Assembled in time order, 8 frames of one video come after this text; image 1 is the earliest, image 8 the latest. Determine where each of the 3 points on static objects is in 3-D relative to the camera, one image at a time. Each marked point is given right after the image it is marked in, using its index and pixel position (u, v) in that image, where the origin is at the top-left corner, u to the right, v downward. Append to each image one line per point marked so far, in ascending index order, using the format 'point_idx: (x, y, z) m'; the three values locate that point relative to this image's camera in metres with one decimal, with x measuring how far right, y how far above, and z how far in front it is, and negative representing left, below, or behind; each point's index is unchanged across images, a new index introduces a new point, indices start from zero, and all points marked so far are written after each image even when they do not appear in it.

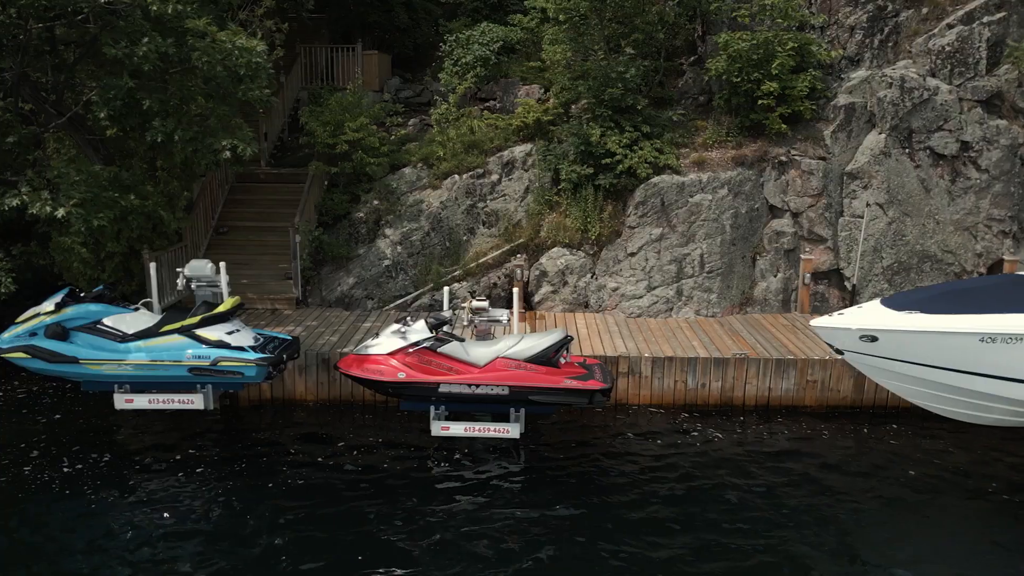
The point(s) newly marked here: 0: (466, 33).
0: (-2.1, +11.3, +11.9) m
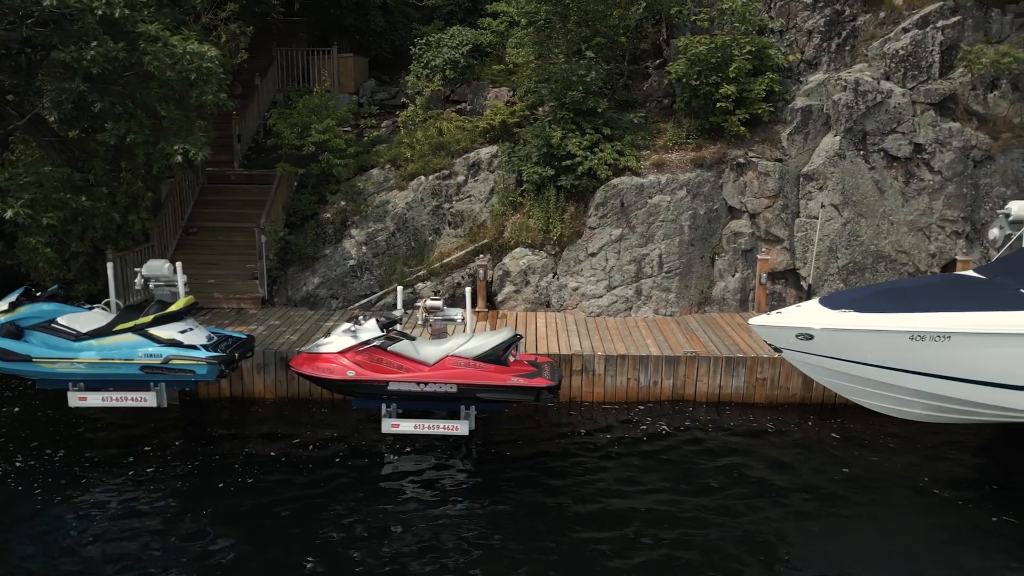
0: (-3.5, +11.3, +12.1) m
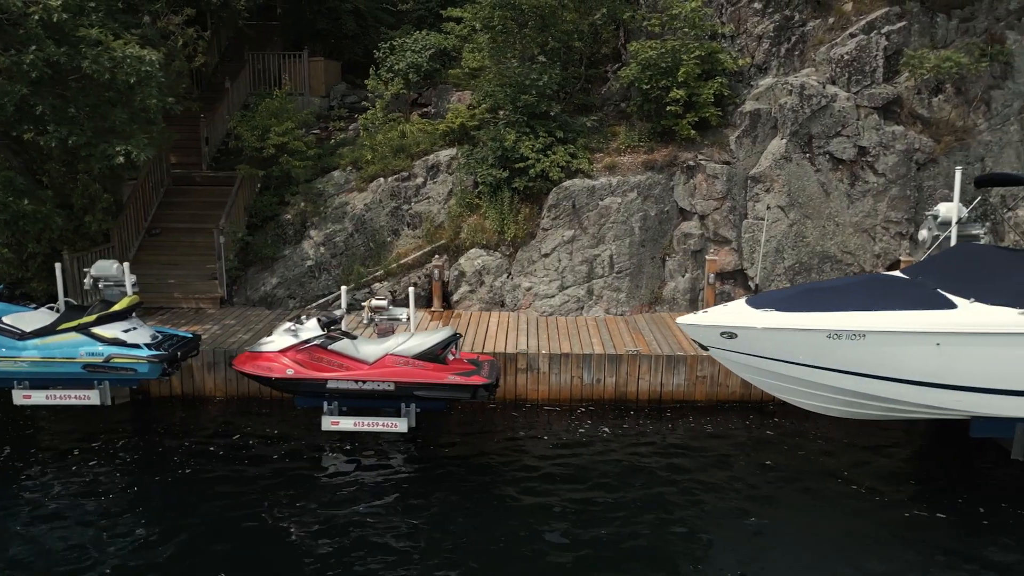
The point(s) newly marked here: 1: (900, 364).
0: (-5.2, +11.3, +12.3) m
1: (+8.7, -1.7, +6.0) m
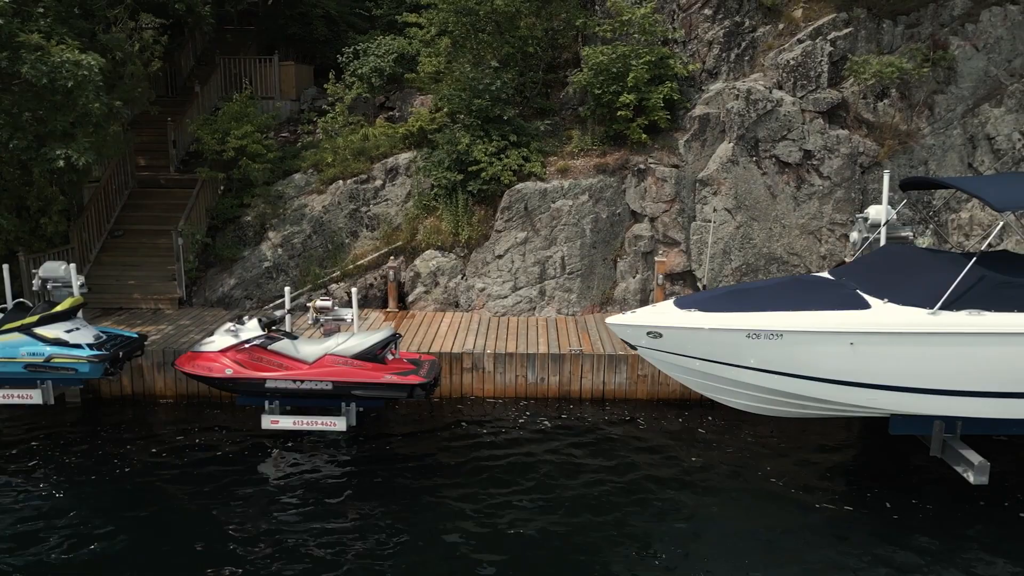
0: (-6.9, +11.3, +12.5) m
1: (+7.0, -1.7, +6.2) m
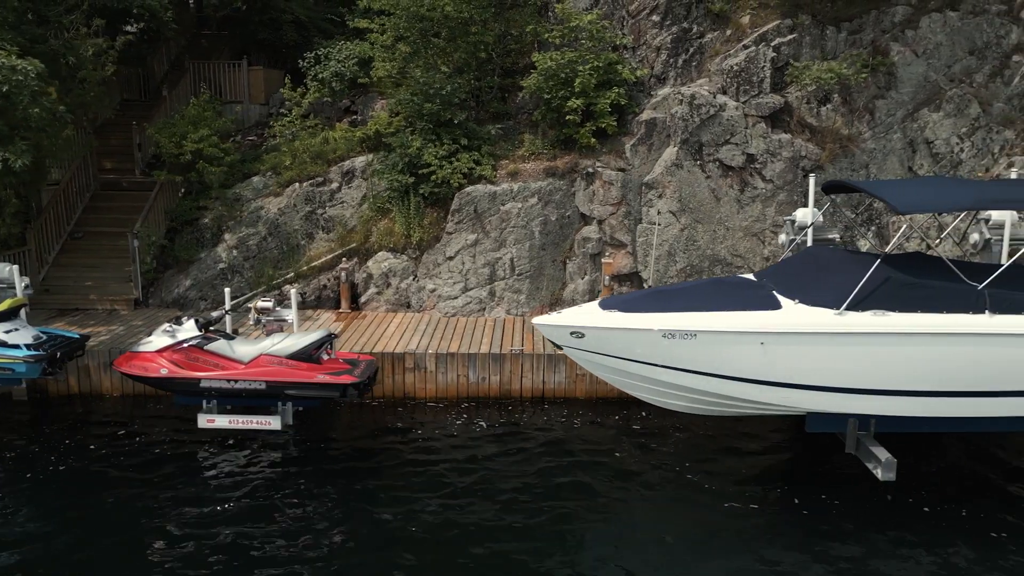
0: (-8.7, +11.2, +12.7) m
1: (+5.2, -1.8, +6.3) m
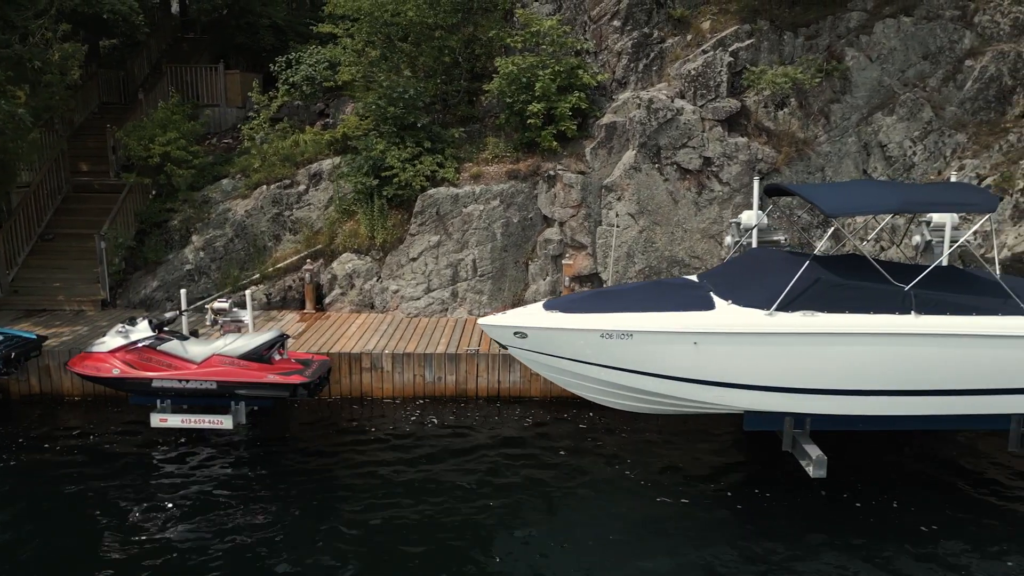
0: (-10.2, +11.2, +12.8) m
1: (+3.7, -1.8, +6.5) m
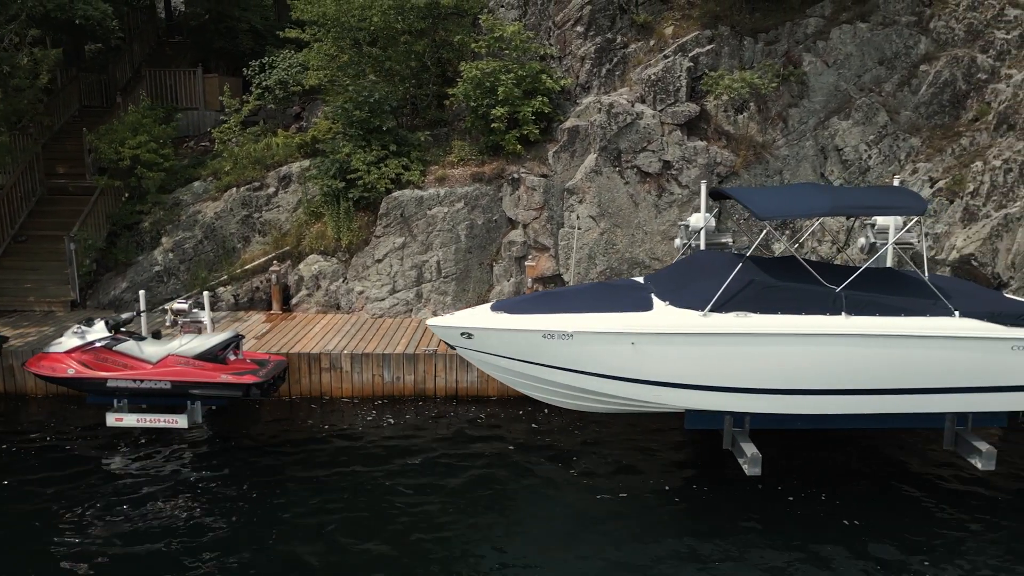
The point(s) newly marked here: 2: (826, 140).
0: (-11.6, +11.1, +13.0) m
1: (+2.3, -1.8, +6.6) m
2: (+11.7, +5.5, +10.0) m
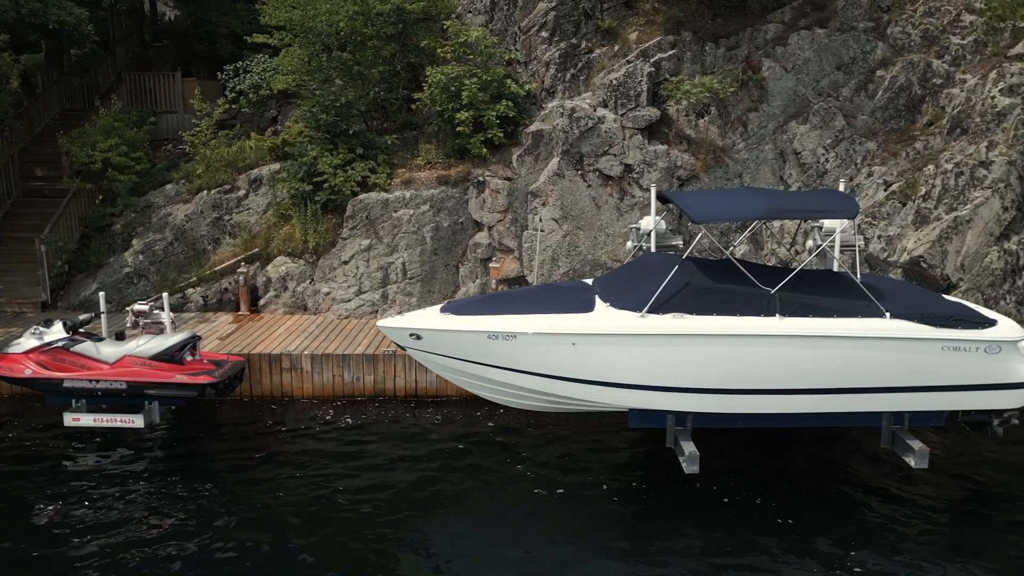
0: (-13.0, +11.1, +13.2) m
1: (+0.9, -1.9, +6.7) m
2: (+10.3, +5.5, +10.1) m
